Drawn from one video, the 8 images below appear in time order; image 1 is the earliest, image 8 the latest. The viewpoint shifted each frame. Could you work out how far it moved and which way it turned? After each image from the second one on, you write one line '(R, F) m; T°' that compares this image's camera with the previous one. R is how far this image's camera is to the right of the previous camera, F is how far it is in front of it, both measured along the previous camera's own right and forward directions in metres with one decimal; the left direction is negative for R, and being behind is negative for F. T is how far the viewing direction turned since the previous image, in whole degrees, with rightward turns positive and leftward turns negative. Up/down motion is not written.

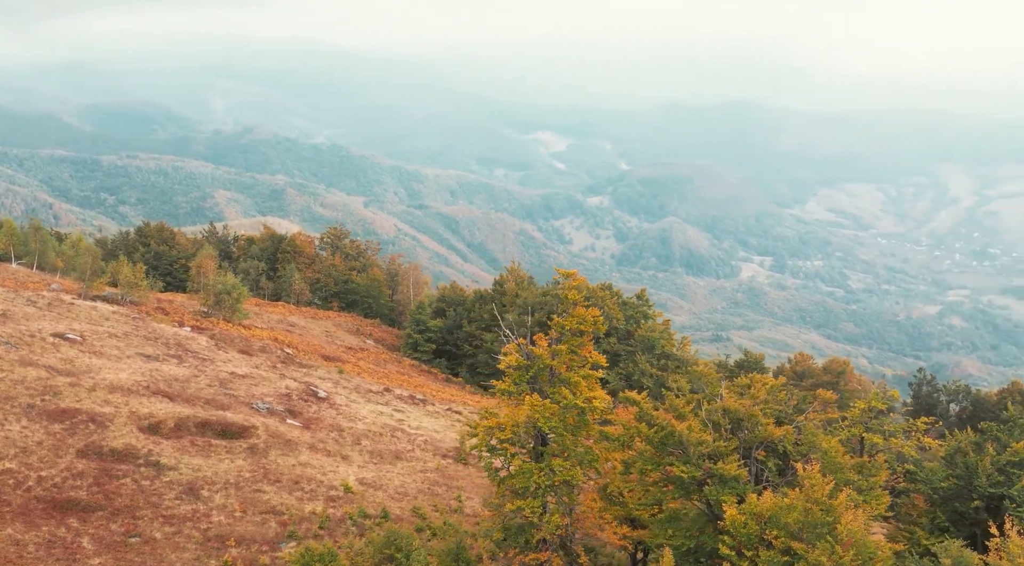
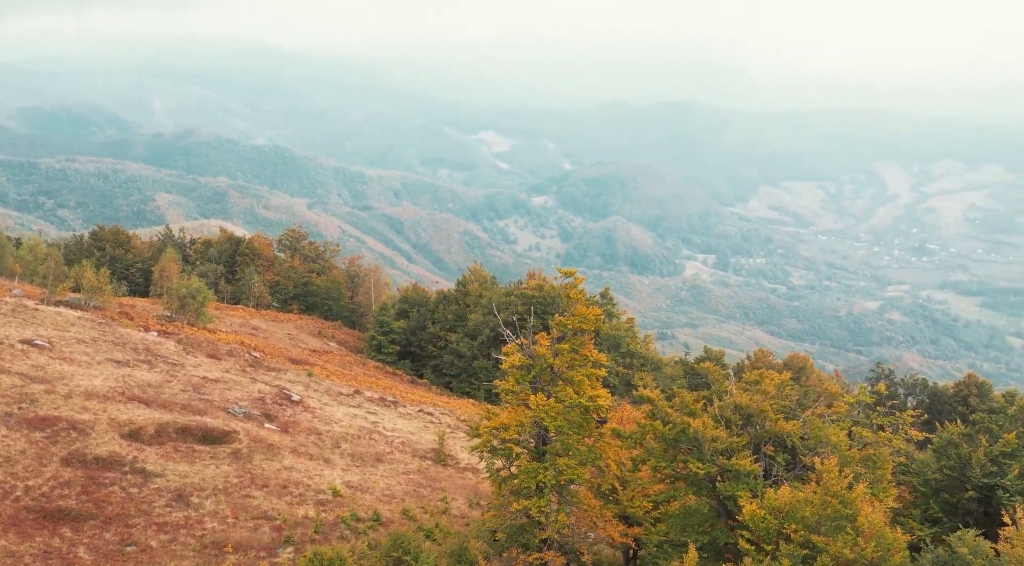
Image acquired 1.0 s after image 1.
(-1.7, +0.1) m; +3°
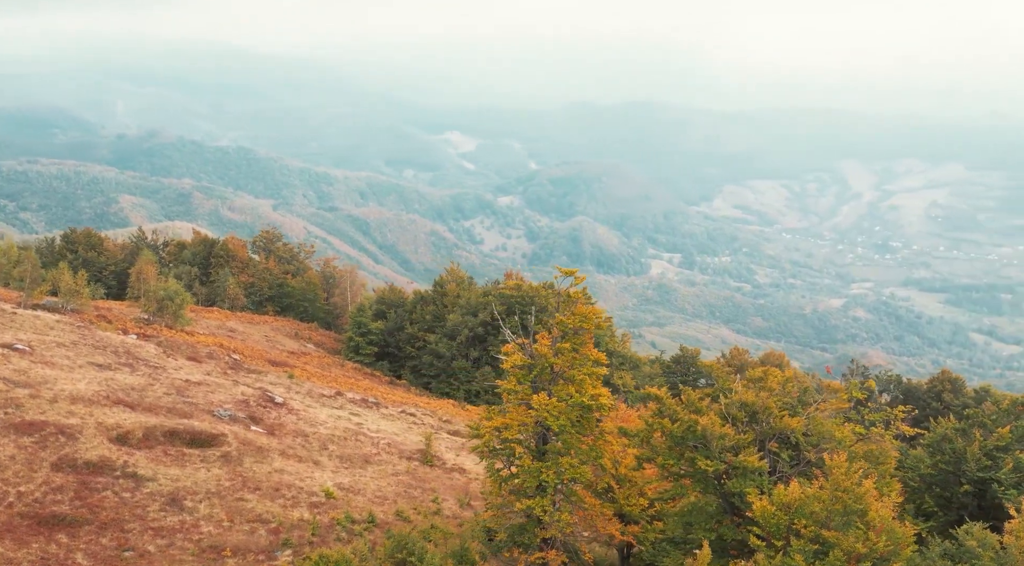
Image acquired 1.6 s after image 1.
(-1.0, 0.0) m; +2°
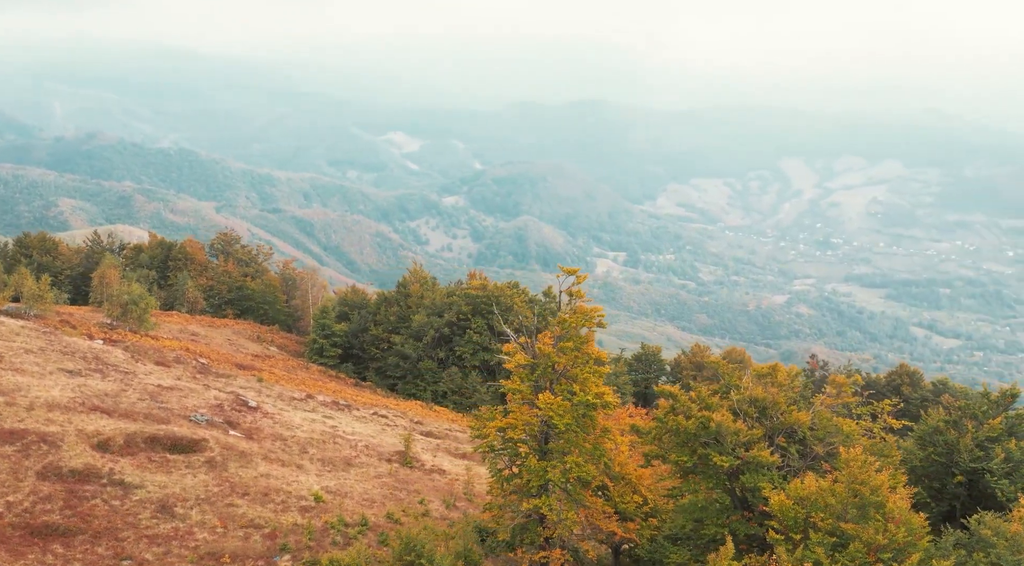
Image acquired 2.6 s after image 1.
(-1.6, +0.1) m; +3°
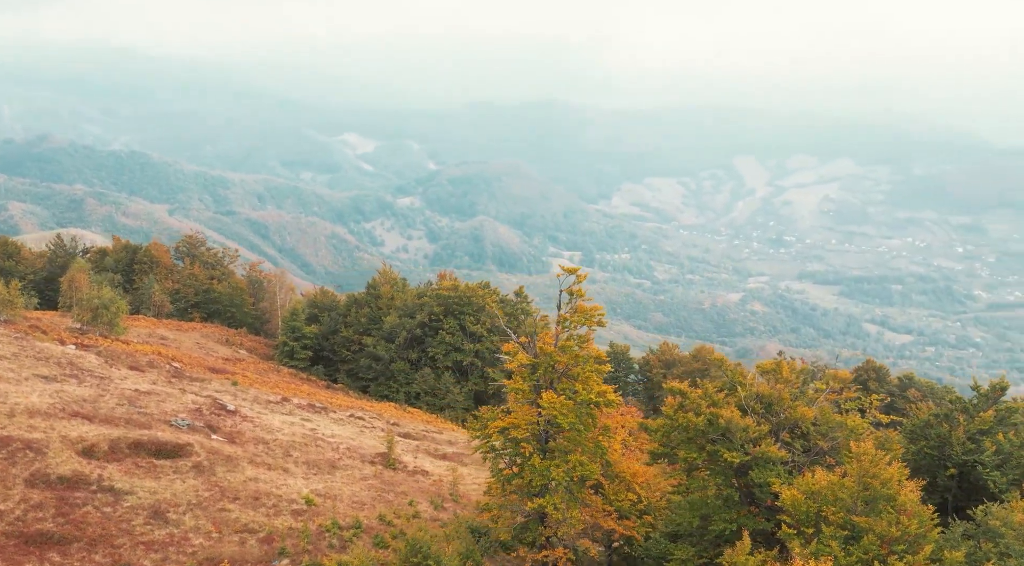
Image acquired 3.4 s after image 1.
(-1.3, 0.0) m; +2°
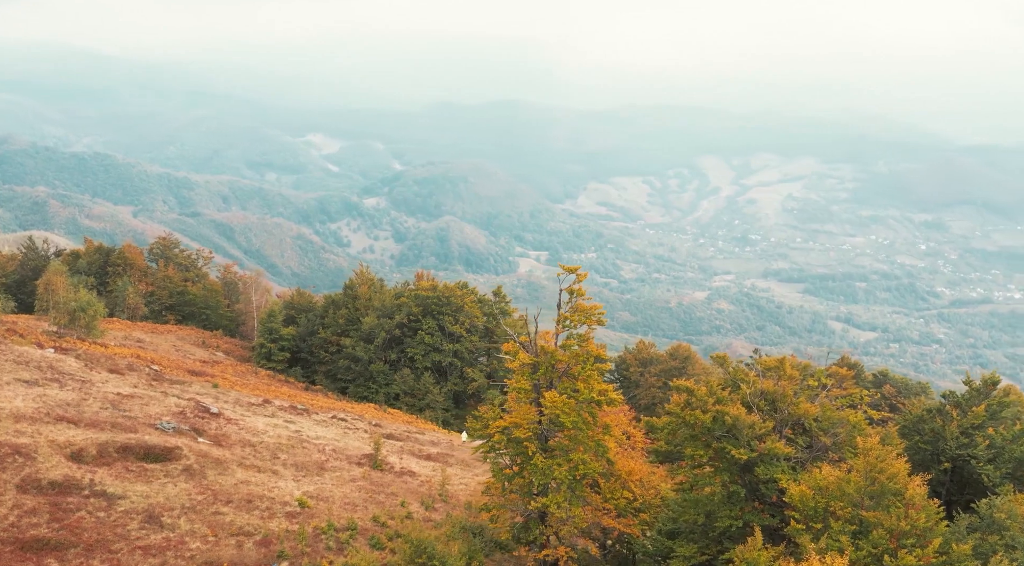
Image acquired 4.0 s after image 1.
(-1.0, 0.0) m; +2°
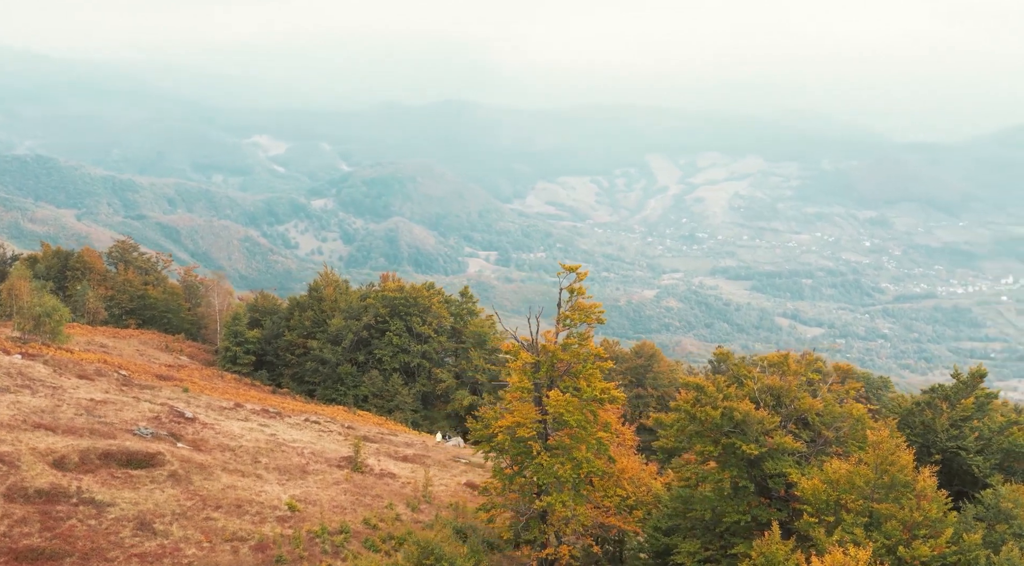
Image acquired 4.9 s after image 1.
(-1.5, 0.0) m; +2°
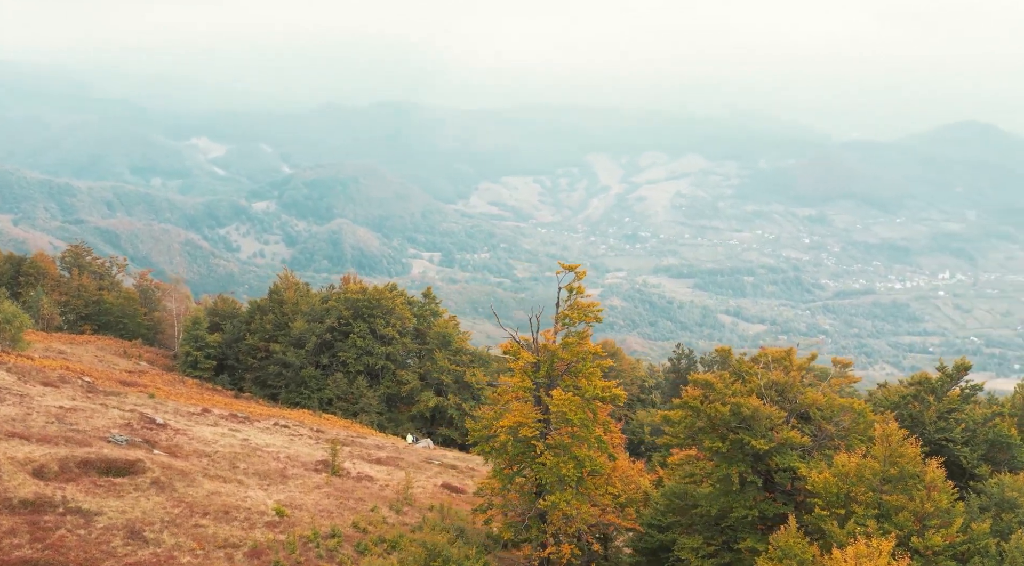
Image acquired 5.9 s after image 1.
(-1.6, 0.0) m; +3°
